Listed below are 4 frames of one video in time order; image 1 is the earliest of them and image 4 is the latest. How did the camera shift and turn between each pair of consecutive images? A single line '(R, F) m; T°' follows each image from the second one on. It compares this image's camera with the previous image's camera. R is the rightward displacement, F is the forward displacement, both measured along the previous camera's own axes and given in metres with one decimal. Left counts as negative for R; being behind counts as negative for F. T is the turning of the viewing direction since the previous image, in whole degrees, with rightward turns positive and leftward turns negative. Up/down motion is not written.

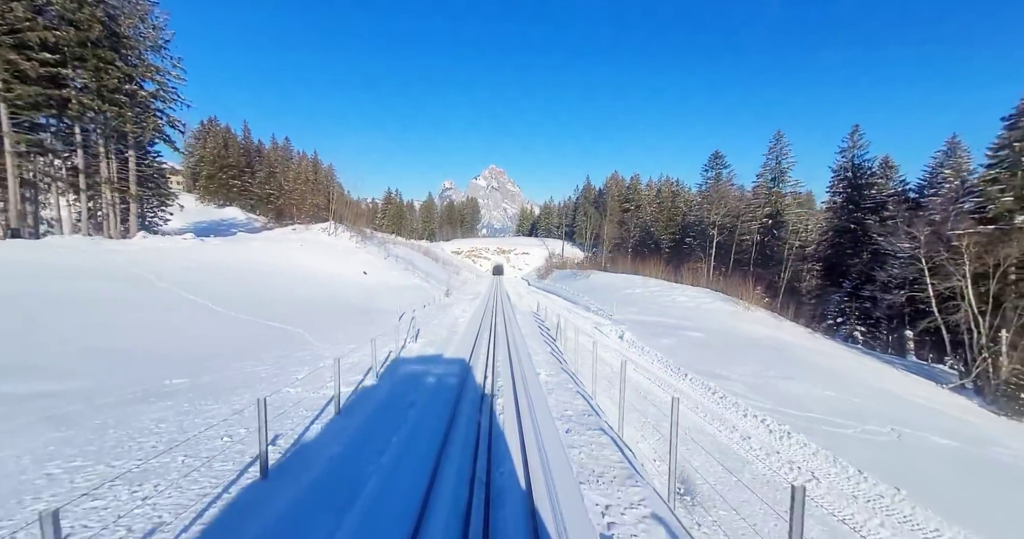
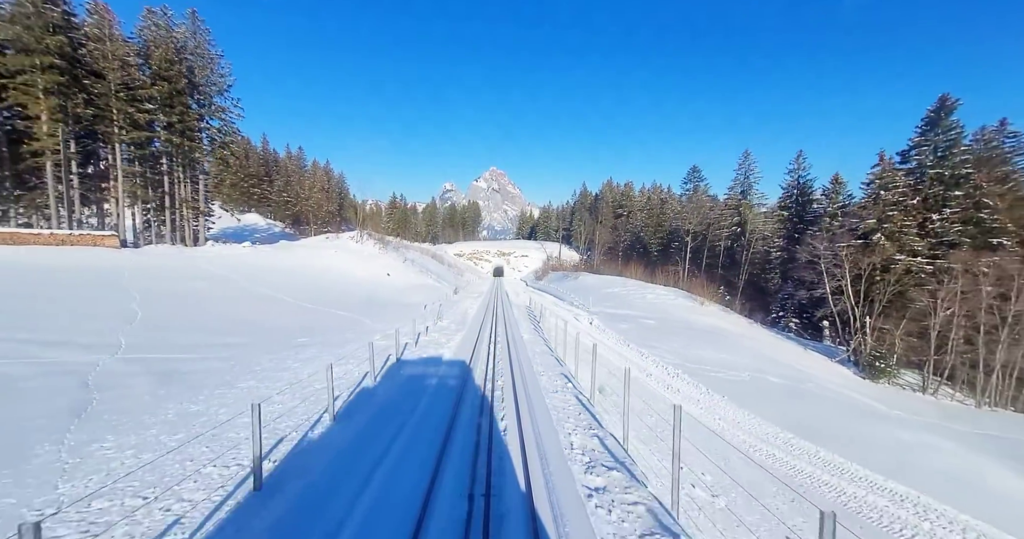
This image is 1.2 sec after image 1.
(+0.2, -4.8) m; 0°
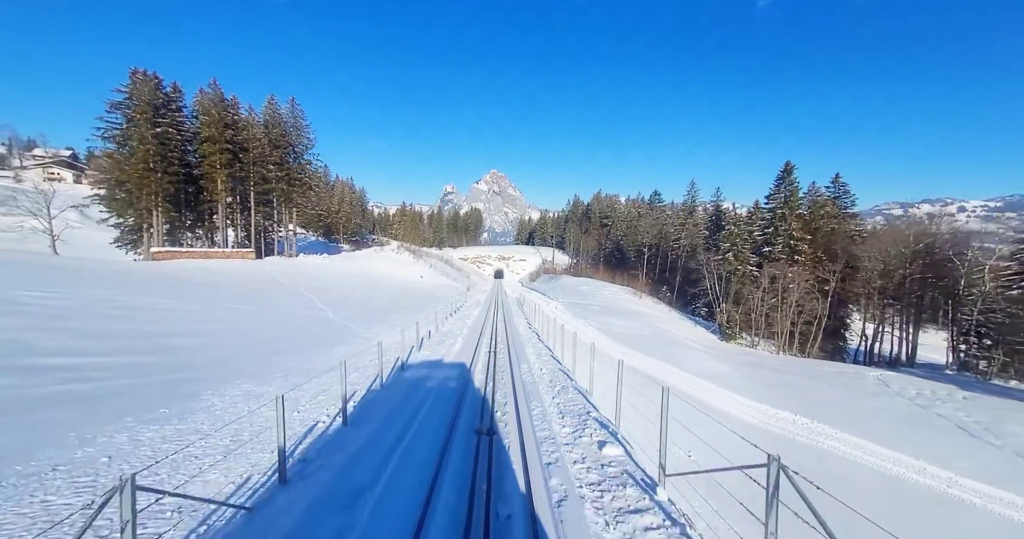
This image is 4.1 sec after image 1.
(+0.4, -11.4) m; 0°
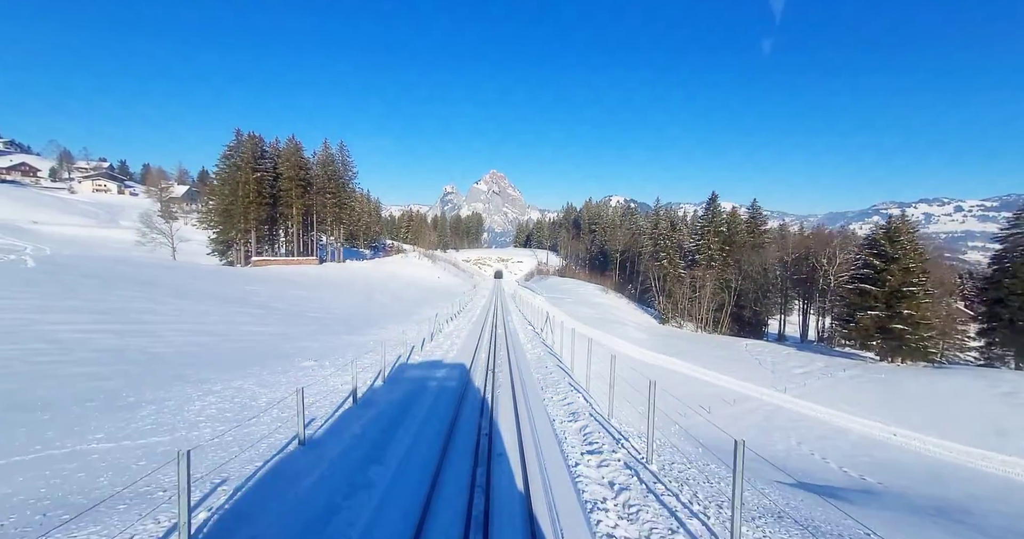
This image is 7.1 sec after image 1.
(+0.4, -10.9) m; 0°
